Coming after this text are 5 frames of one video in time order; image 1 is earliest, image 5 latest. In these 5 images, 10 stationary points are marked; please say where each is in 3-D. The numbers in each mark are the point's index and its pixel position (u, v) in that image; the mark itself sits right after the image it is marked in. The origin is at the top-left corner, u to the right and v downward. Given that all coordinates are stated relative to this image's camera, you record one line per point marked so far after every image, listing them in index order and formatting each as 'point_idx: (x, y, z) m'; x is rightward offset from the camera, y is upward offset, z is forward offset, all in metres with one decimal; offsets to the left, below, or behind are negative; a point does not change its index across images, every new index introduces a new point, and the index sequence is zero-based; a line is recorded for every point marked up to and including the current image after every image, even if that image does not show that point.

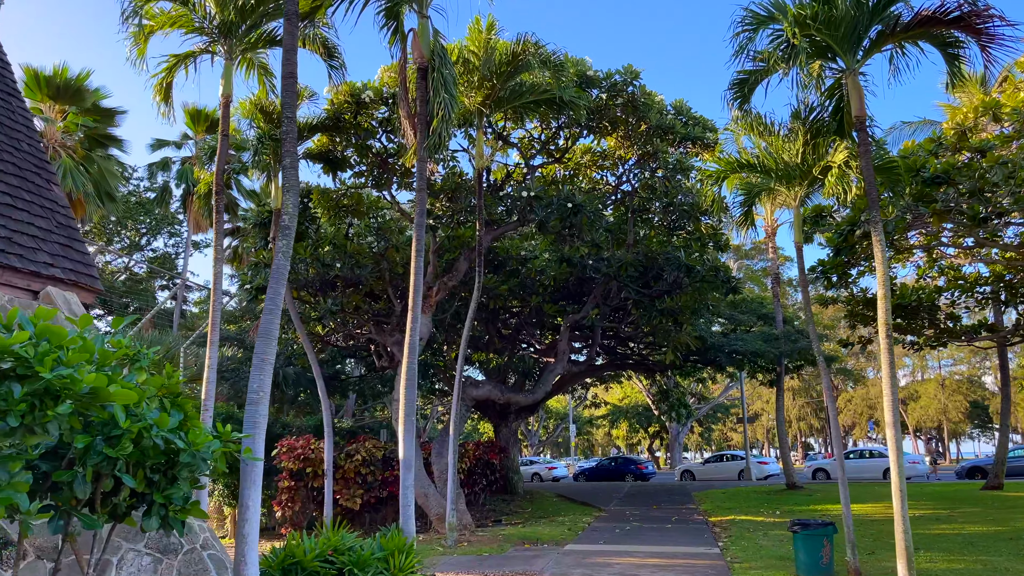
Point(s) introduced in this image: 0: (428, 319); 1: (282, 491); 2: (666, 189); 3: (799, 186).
0: (-1.5, -0.6, +12.6) m
1: (-4.4, -3.9, +12.9) m
2: (+3.3, +2.1, +14.2) m
3: (+4.0, +1.4, +9.3) m
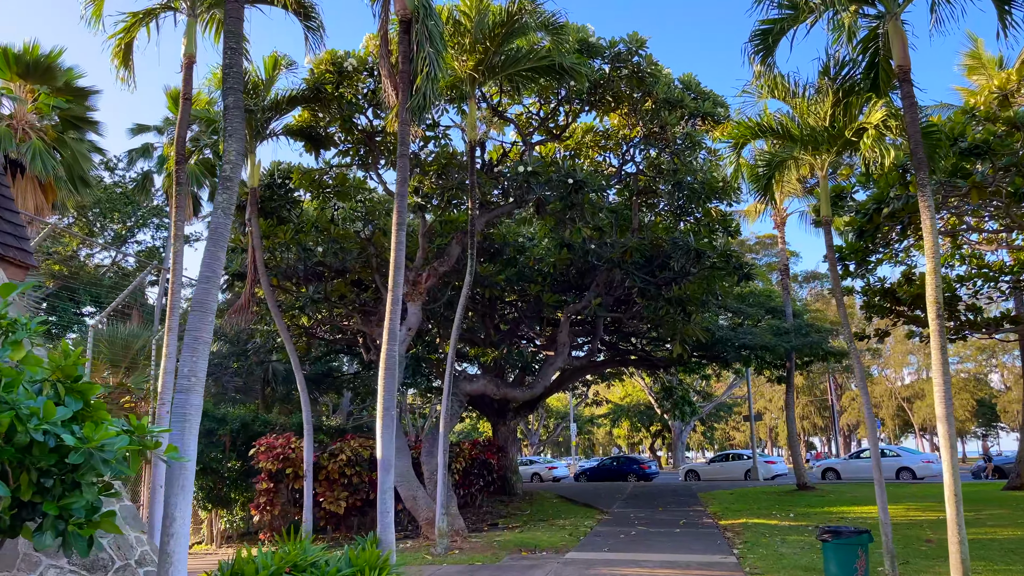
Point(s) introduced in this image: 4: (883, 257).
0: (-1.6, -0.3, +11.7) m
1: (-4.4, -3.6, +11.9) m
2: (+3.2, +2.4, +13.3) m
3: (+3.9, +1.7, +8.4) m
4: (+8.1, +0.7, +14.8) m
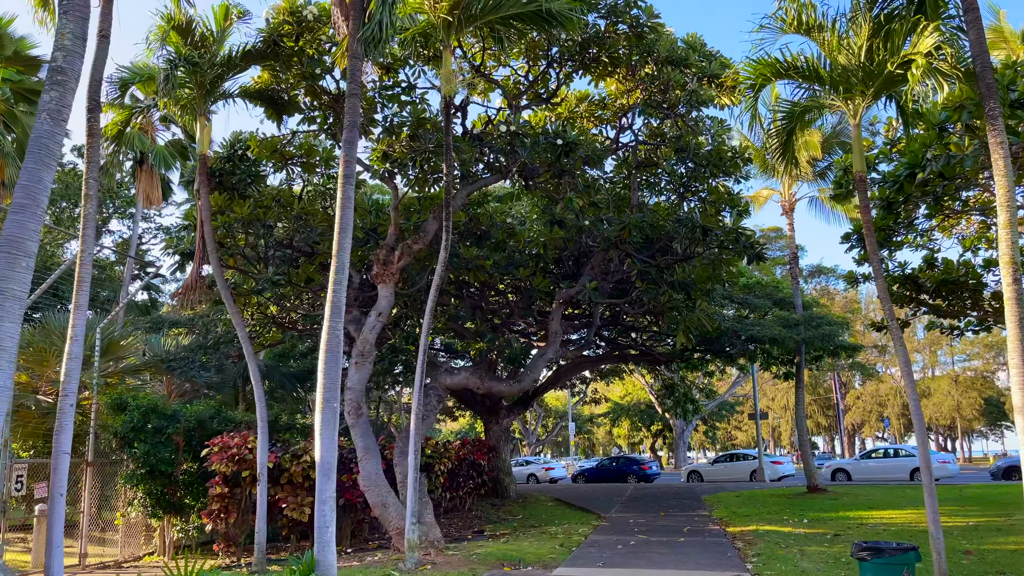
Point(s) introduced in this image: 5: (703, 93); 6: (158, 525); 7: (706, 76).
0: (-1.8, 0.0, +10.4) m
1: (-4.7, -3.3, +10.6) m
2: (+2.9, +2.7, +12.0) m
3: (+3.6, +2.0, +7.1) m
4: (+7.8, +1.0, +13.5) m
5: (+3.3, +3.4, +11.6) m
6: (-5.9, -4.0, +11.4) m
7: (+3.3, +3.7, +11.7) m
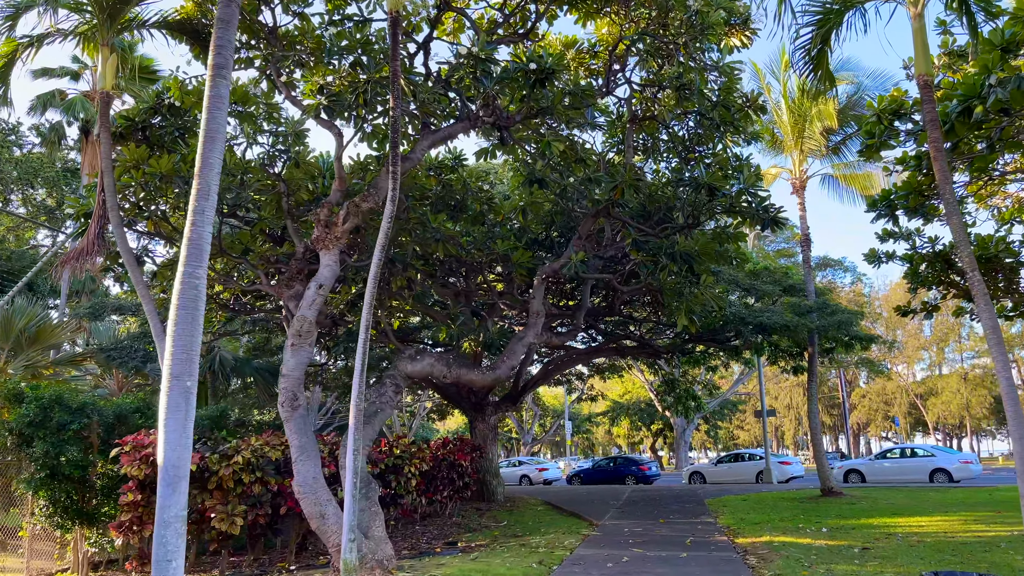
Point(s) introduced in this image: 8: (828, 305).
0: (-2.2, +0.4, +8.7) m
1: (-5.1, -2.9, +8.9) m
2: (+2.5, +3.1, +10.3) m
3: (+3.2, +2.4, +5.4) m
4: (+7.4, +1.4, +11.8) m
5: (+2.9, +3.8, +9.9) m
6: (-6.3, -3.6, +9.7) m
7: (+2.9, +4.1, +10.0) m
8: (+8.5, -0.5, +18.3) m
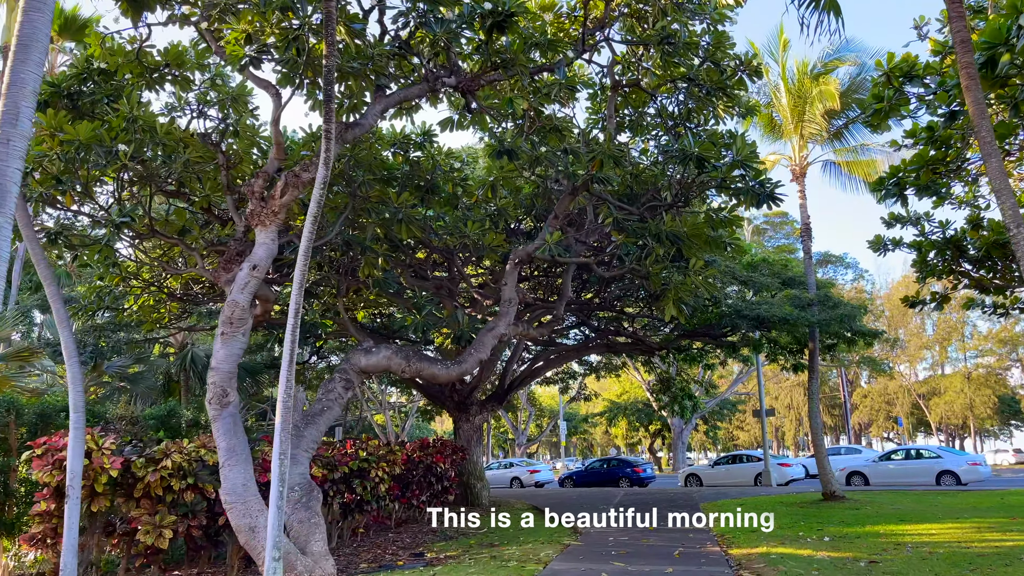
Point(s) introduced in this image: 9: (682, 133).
0: (-2.7, +0.6, +7.7) m
1: (-5.5, -2.7, +7.9) m
2: (+2.1, +3.3, +9.3) m
3: (+2.8, +2.6, +4.4) m
4: (+7.0, +1.6, +10.8) m
5: (+2.5, +4.0, +8.9) m
6: (-6.7, -3.3, +8.7) m
7: (+2.5, +4.3, +9.0) m
8: (+8.1, -0.3, +17.3) m
9: (+2.6, +2.3, +10.3) m
